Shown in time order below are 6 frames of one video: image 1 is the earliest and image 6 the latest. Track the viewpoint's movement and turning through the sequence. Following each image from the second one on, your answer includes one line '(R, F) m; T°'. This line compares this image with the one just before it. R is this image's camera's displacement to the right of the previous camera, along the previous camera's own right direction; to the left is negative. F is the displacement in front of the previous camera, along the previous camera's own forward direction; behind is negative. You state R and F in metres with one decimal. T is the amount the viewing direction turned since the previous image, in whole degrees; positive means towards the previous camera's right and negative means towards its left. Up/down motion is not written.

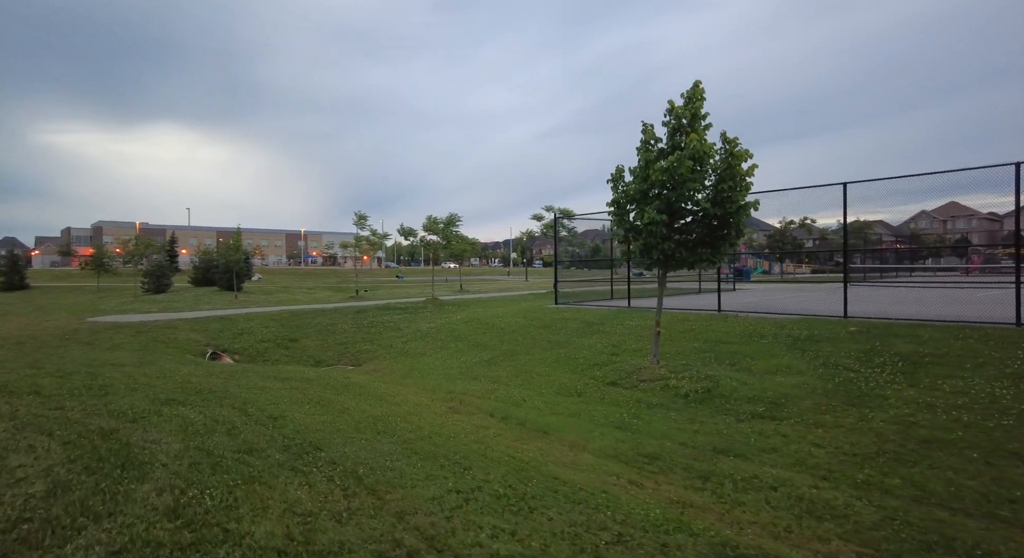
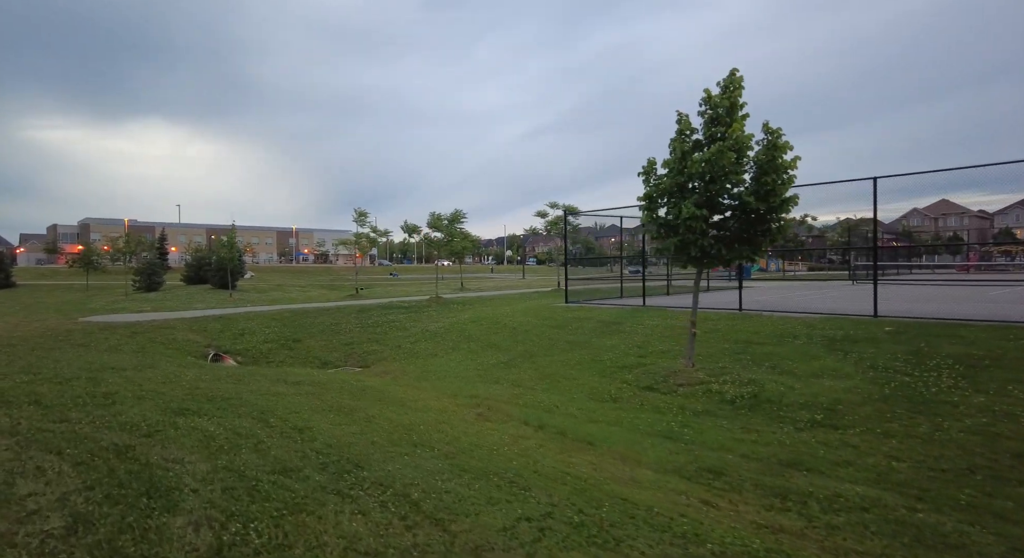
(-0.7, +0.5) m; +1°
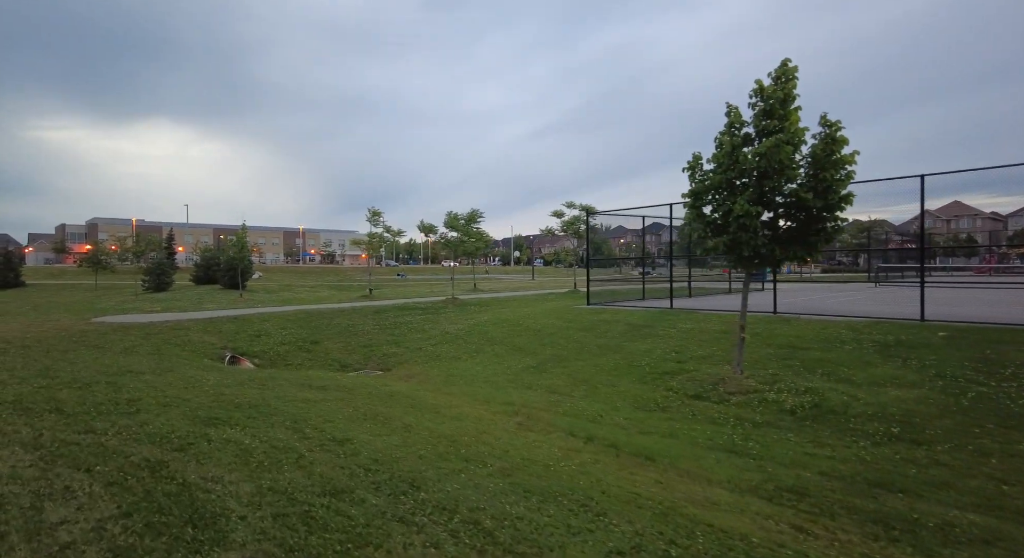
(-0.6, +0.5) m; 0°
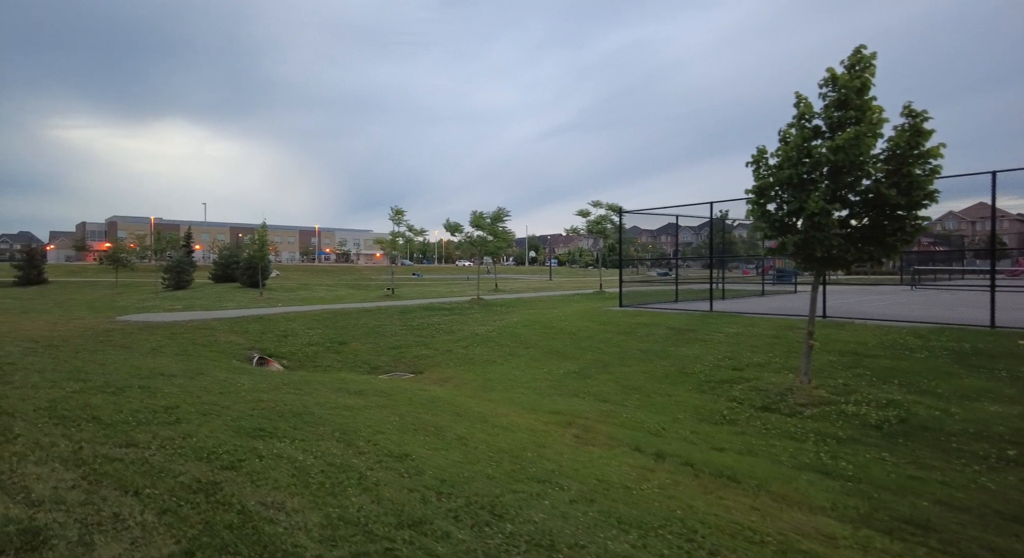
(-0.7, +0.5) m; -1°
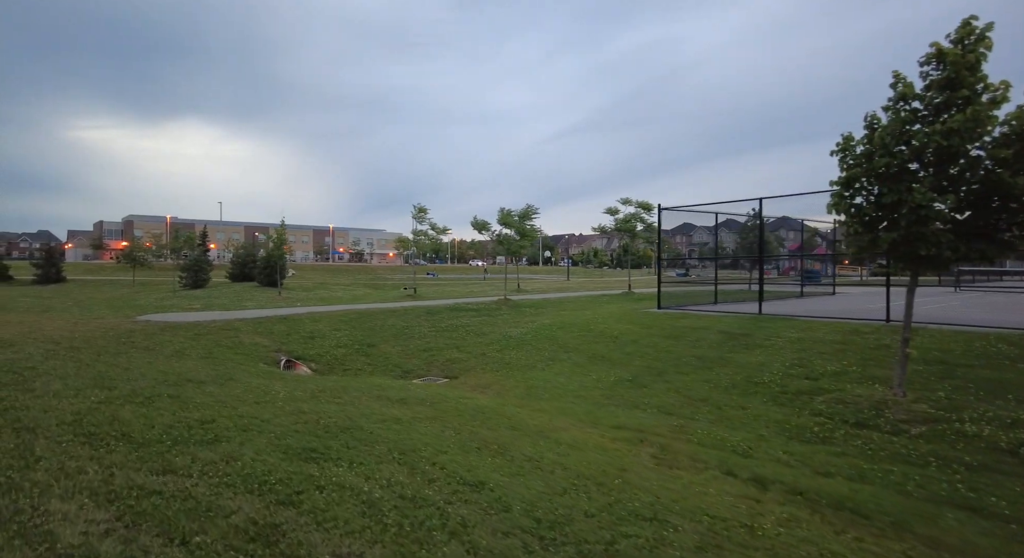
(-0.8, +0.8) m; -1°
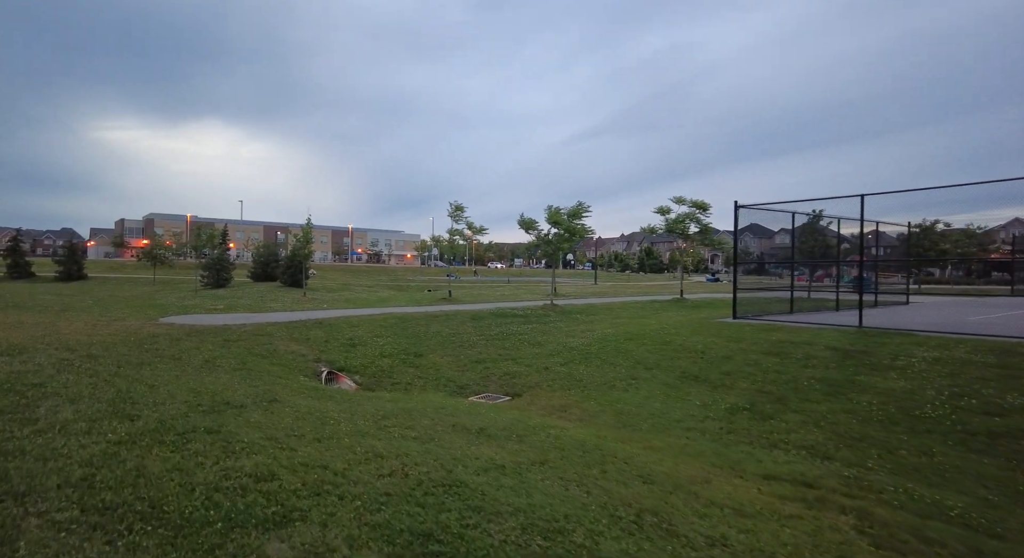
(-1.4, +1.7) m; -1°
